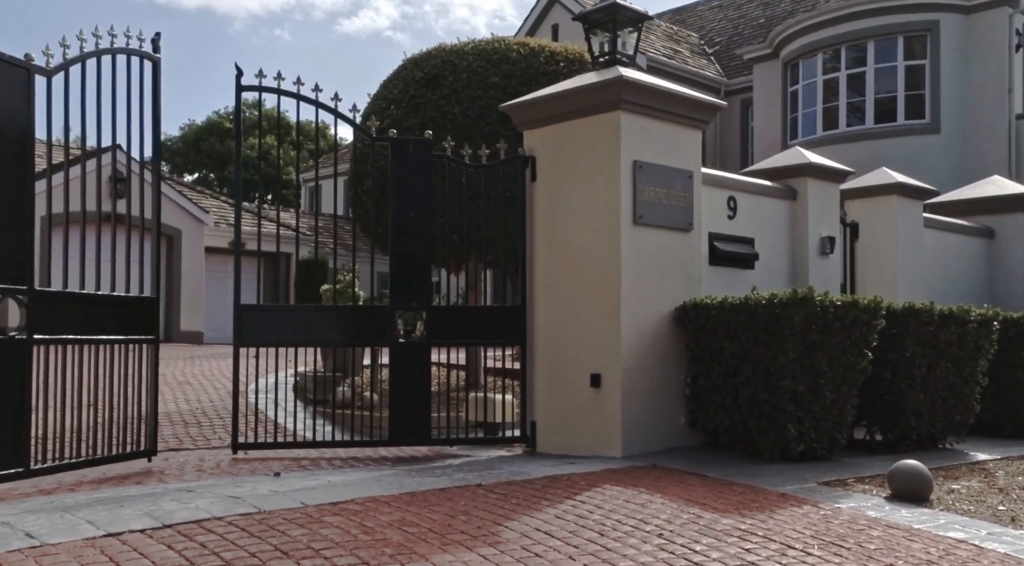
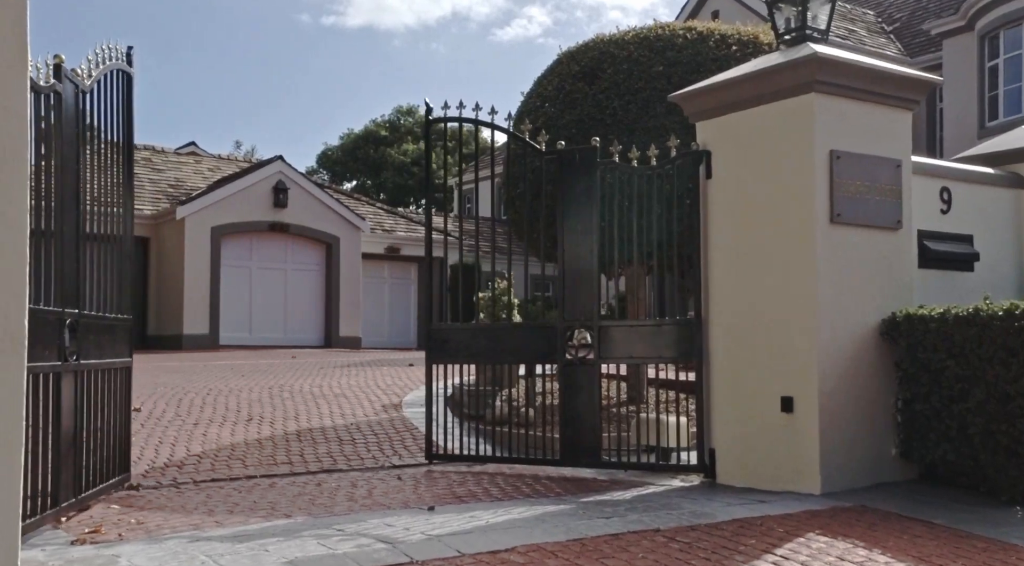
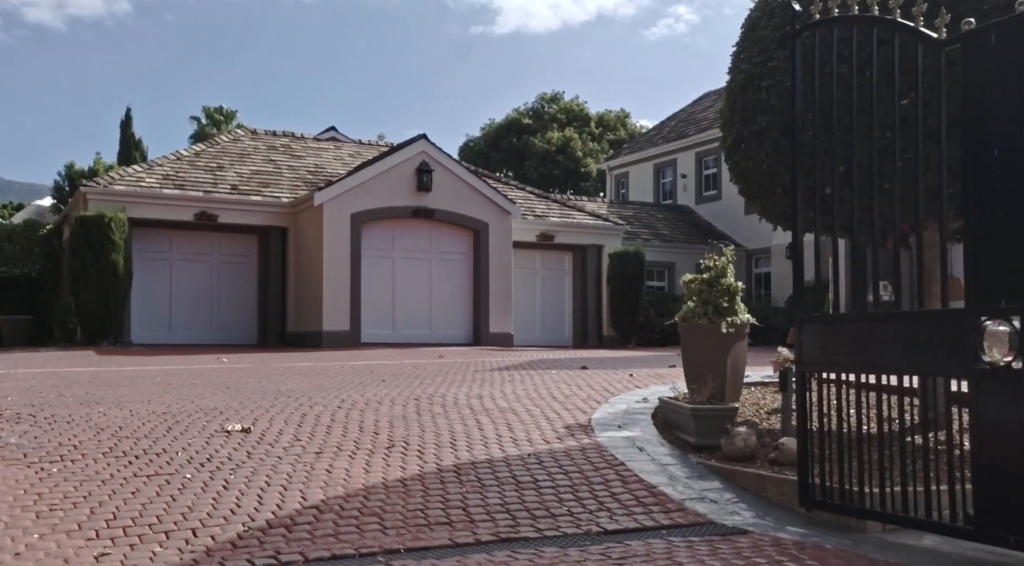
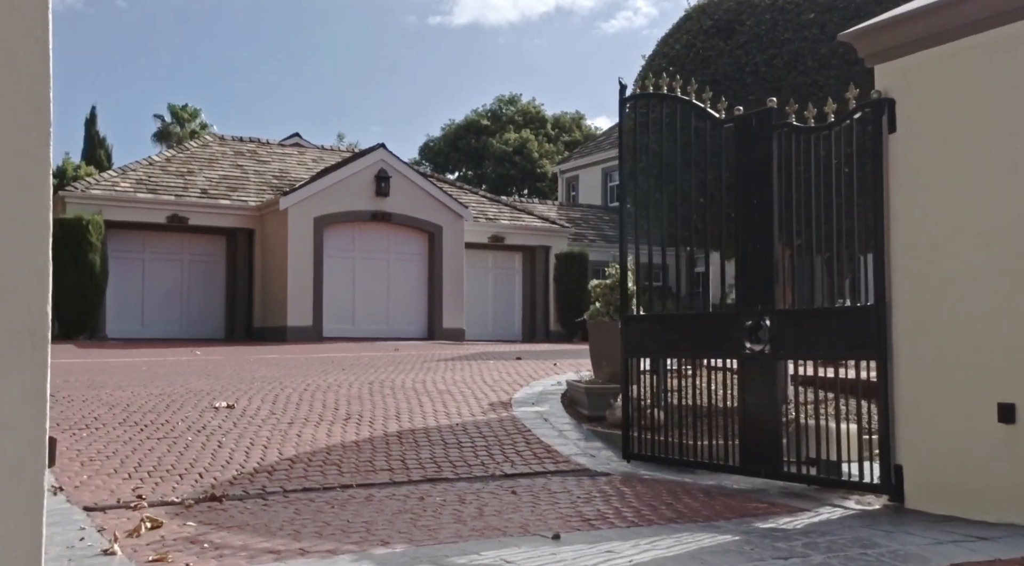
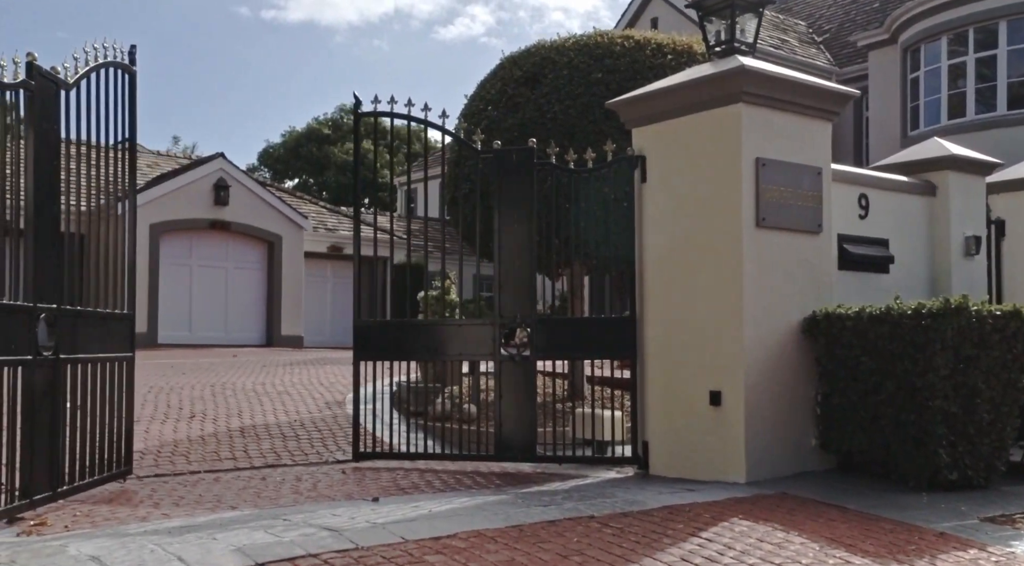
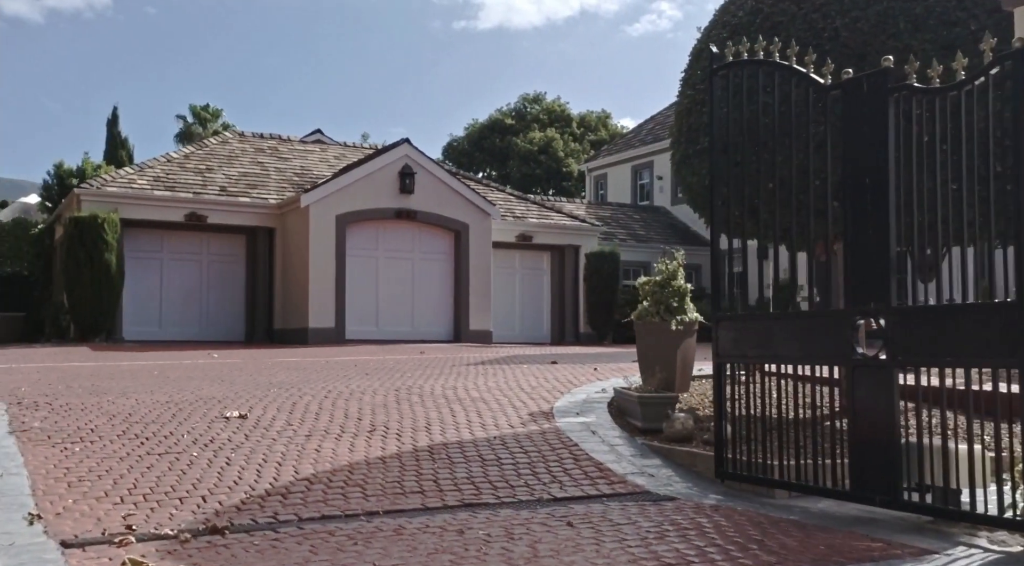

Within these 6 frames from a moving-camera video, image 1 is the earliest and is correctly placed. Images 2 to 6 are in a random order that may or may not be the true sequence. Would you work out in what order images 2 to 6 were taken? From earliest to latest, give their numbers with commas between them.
5, 2, 4, 6, 3
